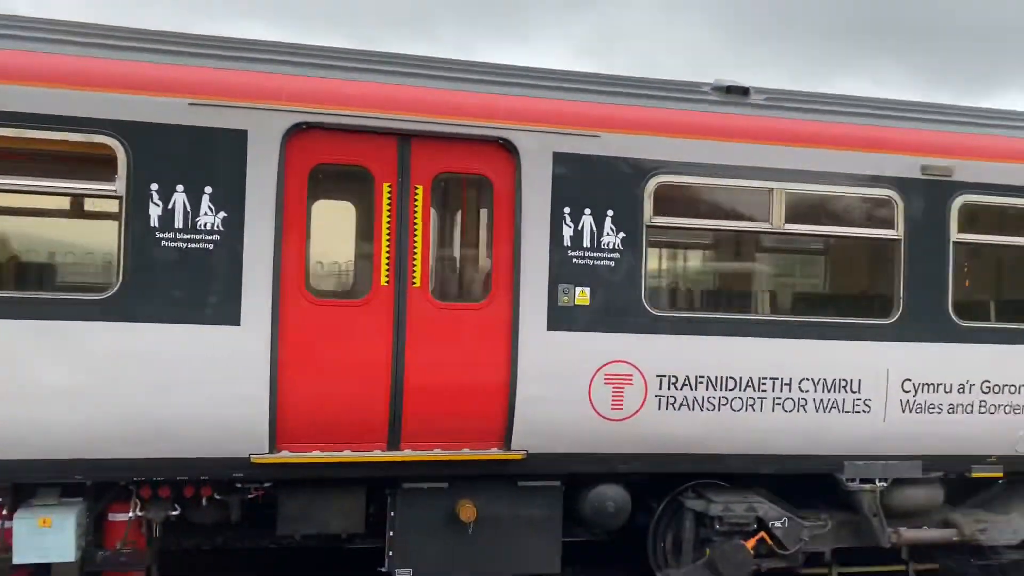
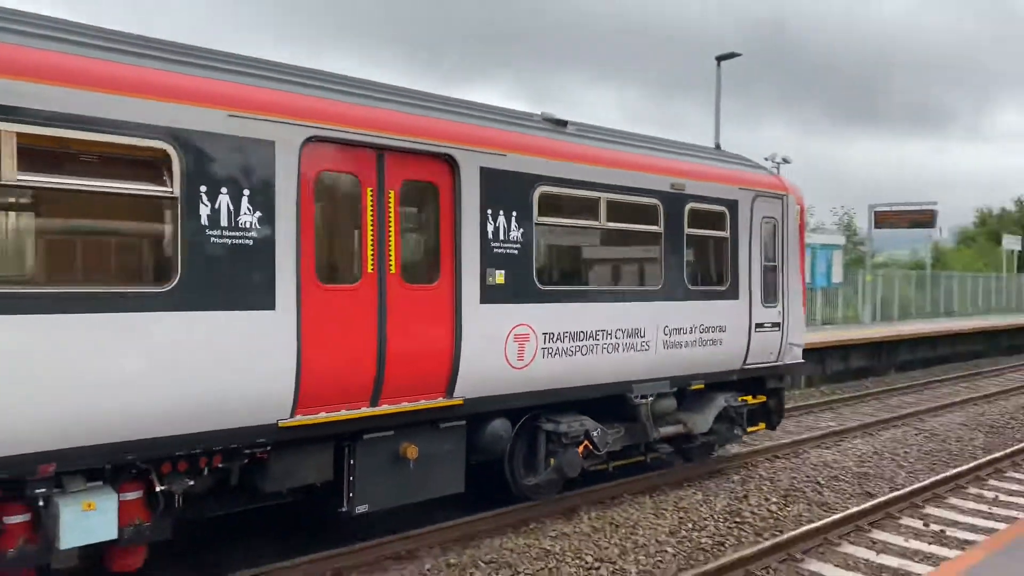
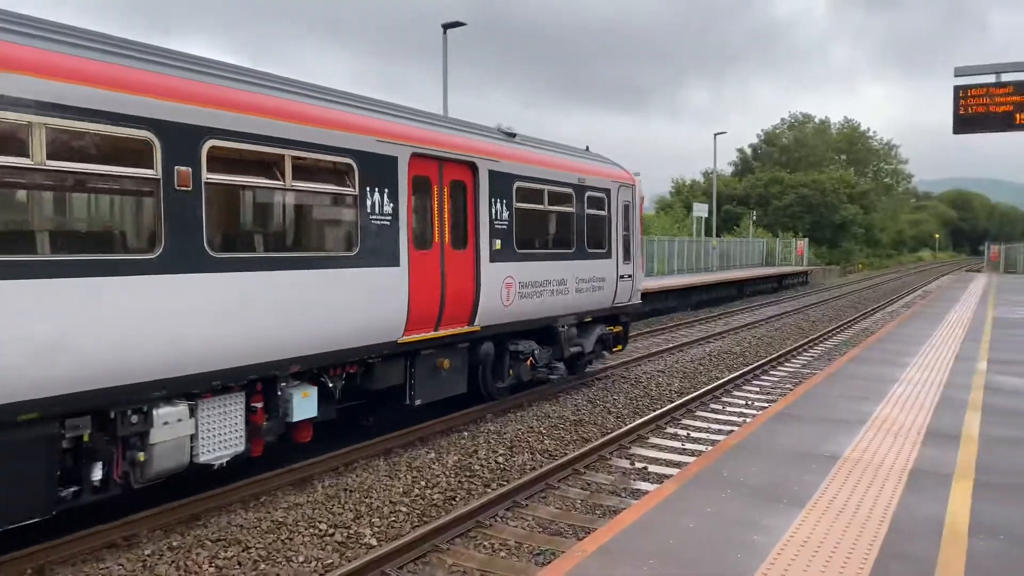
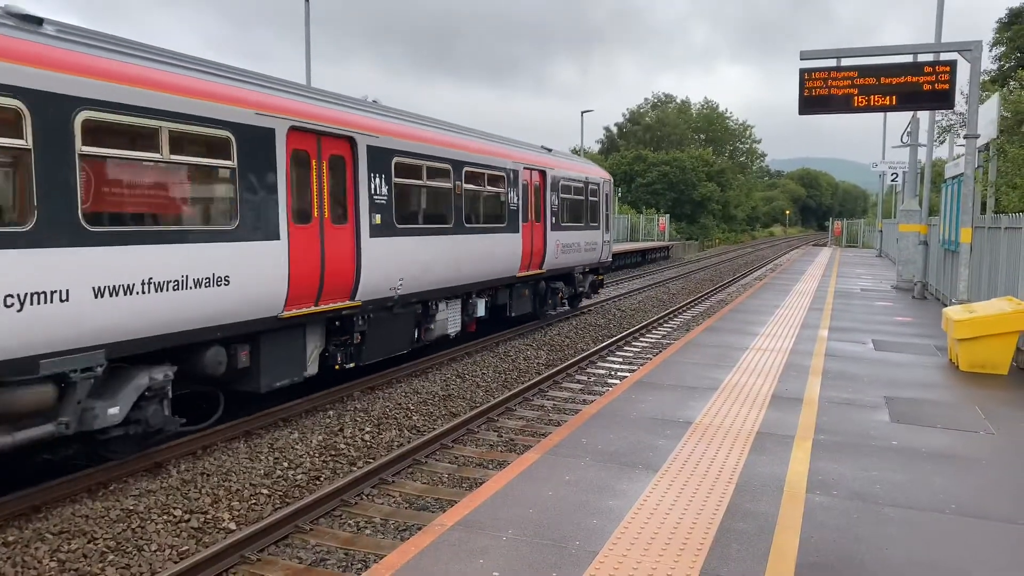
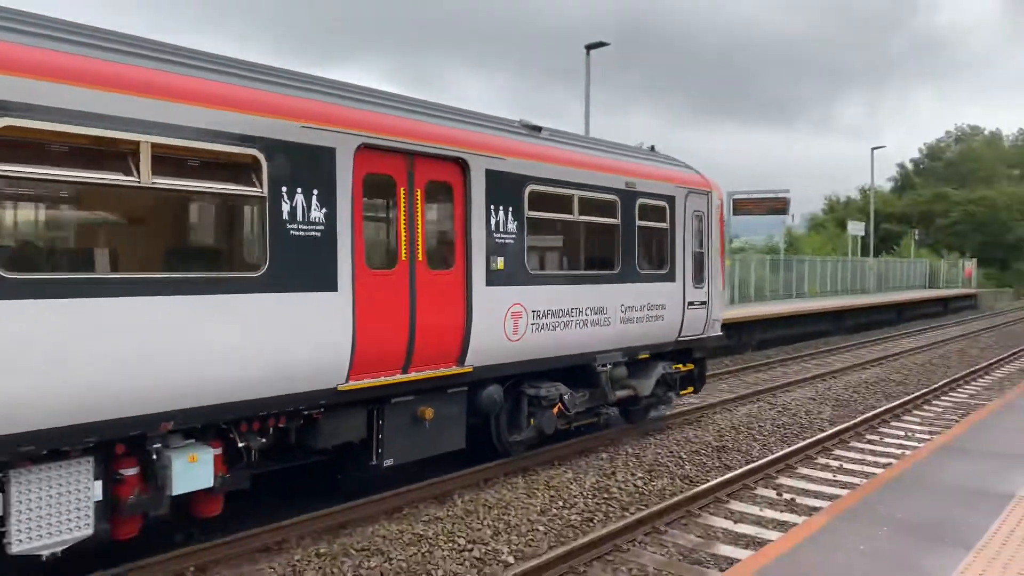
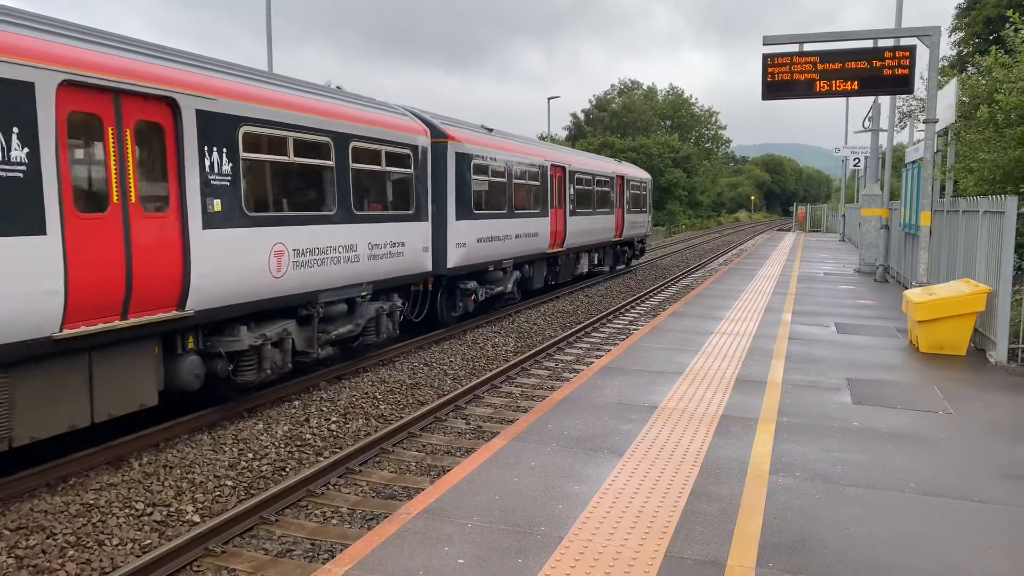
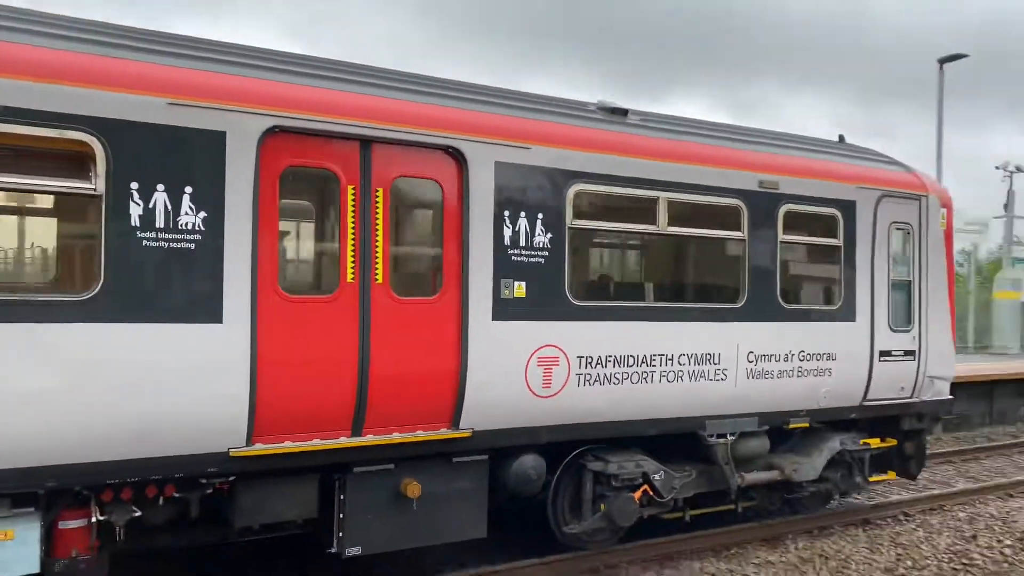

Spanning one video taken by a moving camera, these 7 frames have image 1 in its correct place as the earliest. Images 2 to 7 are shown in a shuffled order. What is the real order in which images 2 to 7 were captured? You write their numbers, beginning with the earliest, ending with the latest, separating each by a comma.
7, 2, 5, 3, 4, 6
